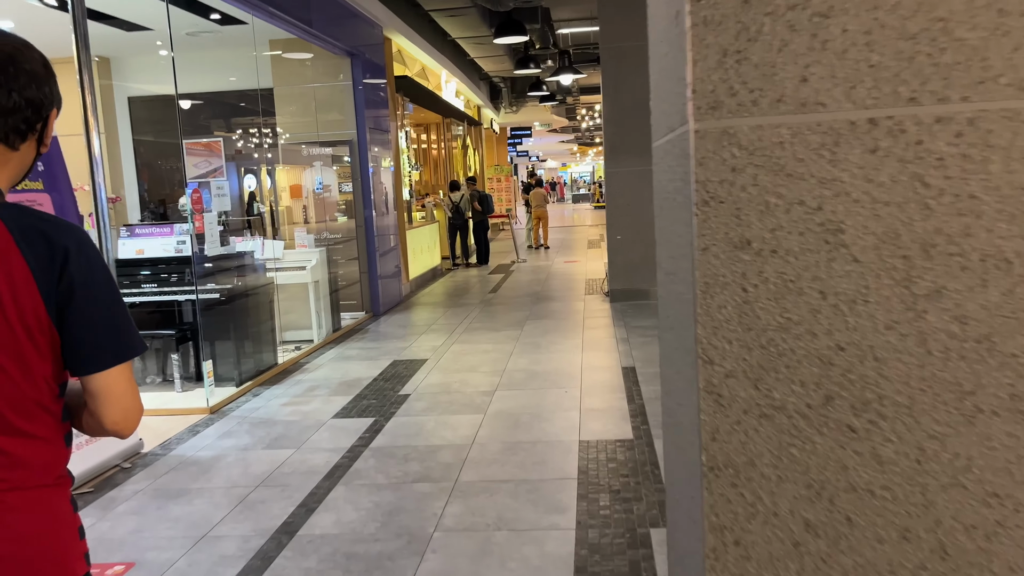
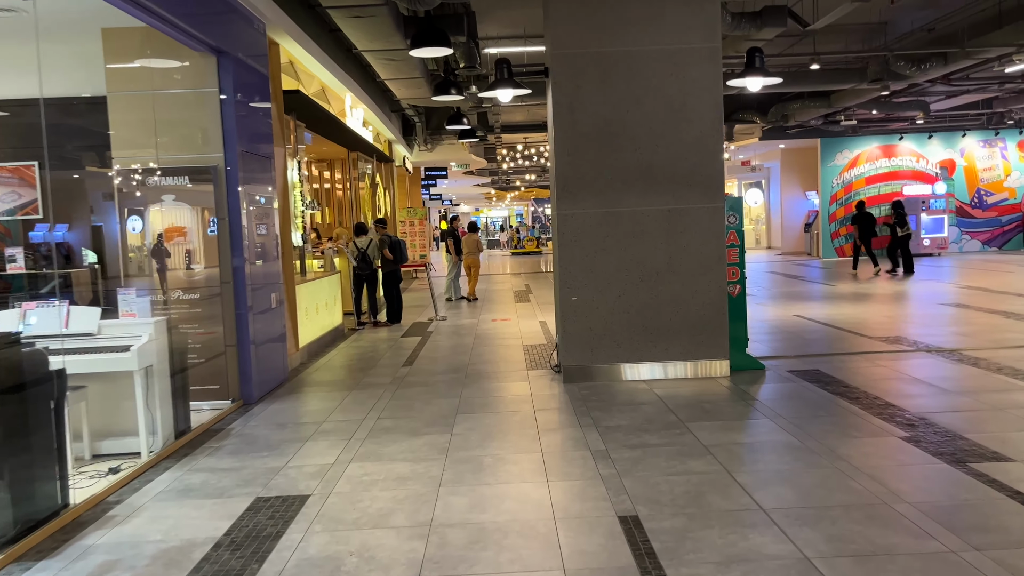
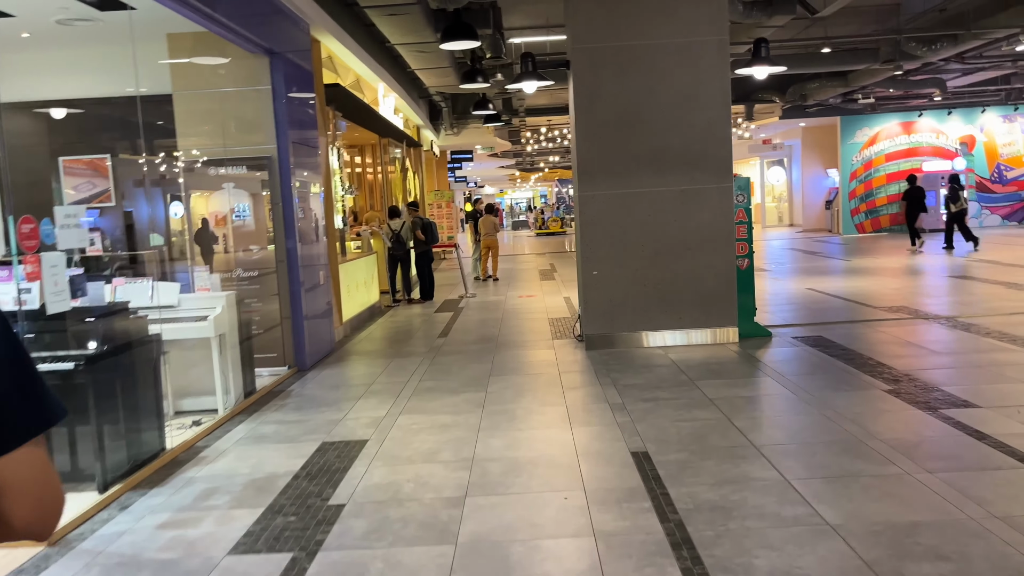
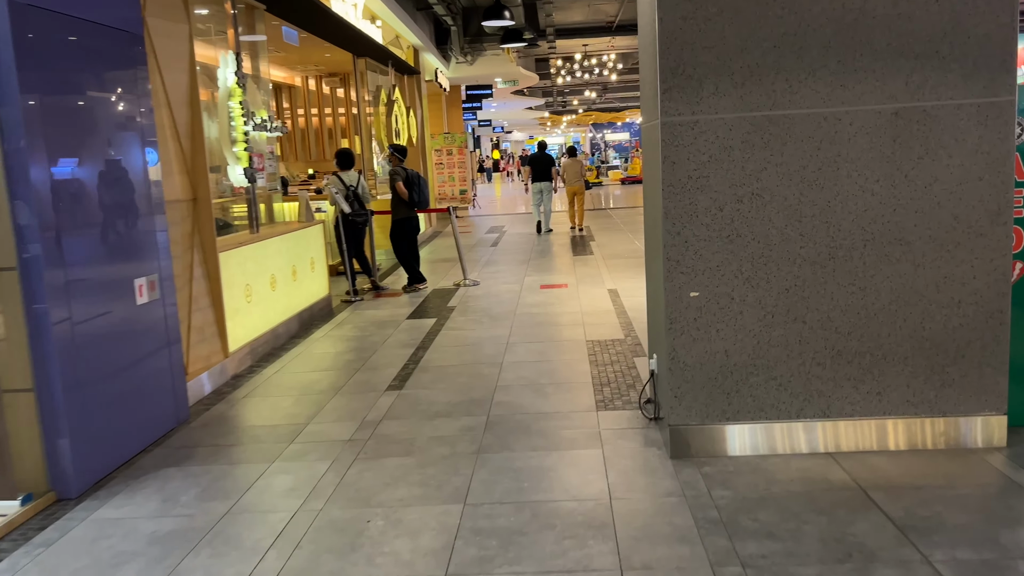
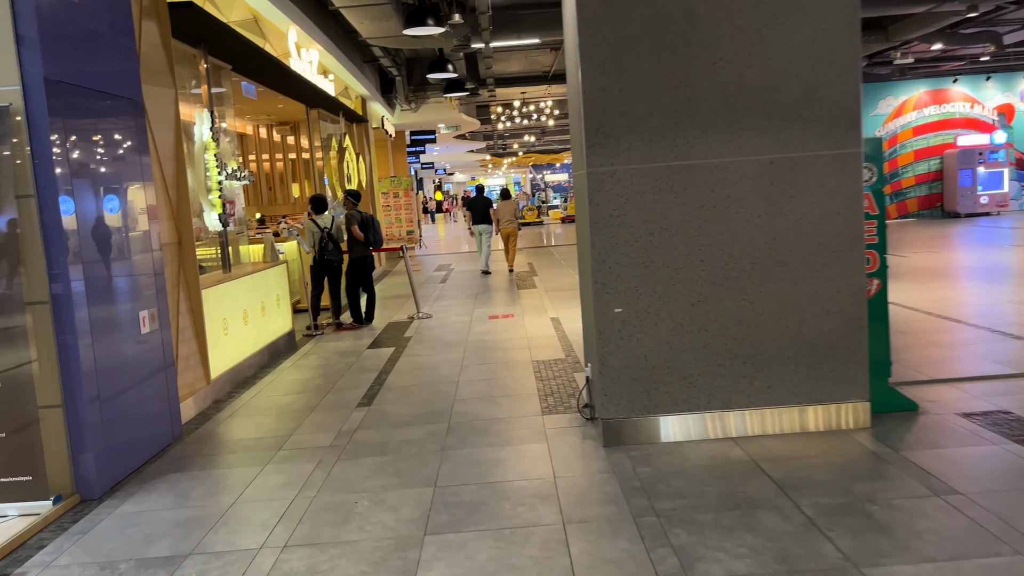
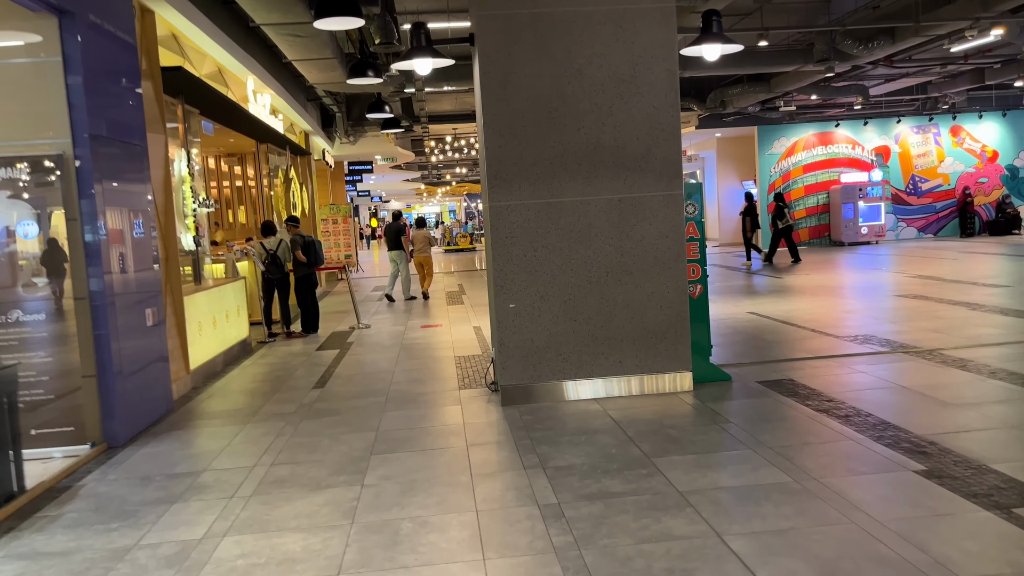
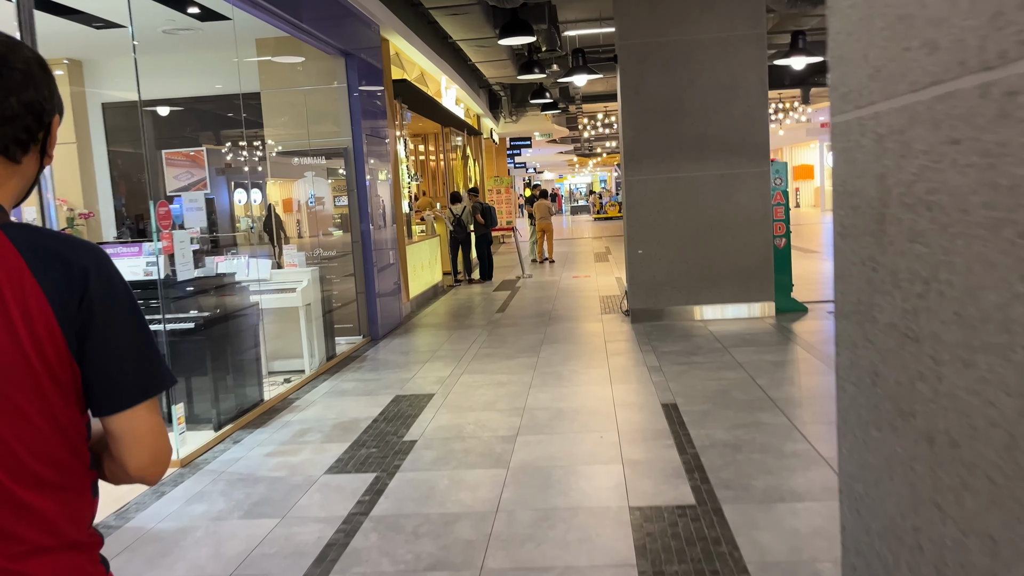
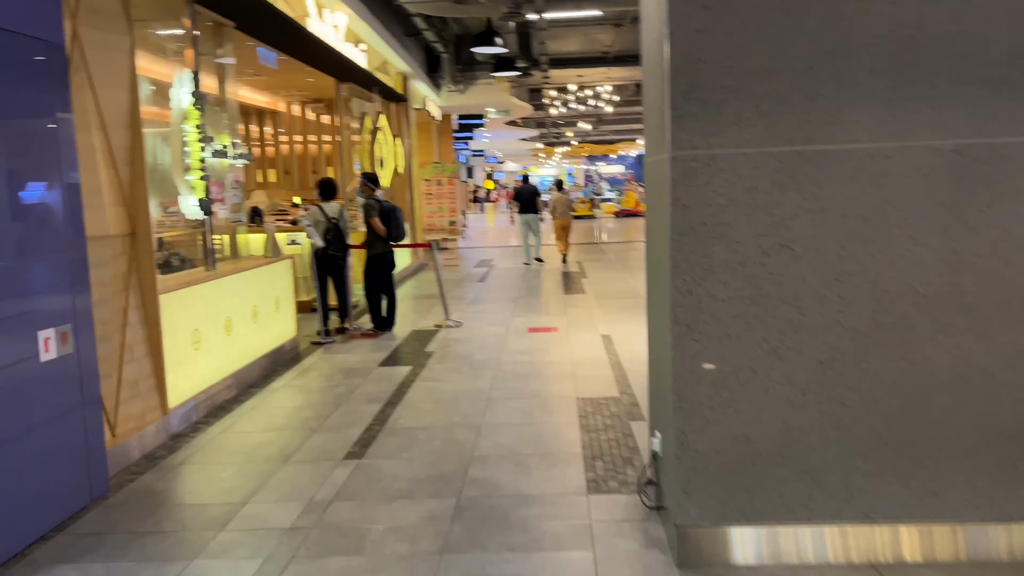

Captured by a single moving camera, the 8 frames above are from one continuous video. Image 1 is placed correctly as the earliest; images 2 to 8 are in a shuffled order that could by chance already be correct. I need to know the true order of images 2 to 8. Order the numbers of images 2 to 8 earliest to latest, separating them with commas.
7, 3, 2, 6, 5, 4, 8
